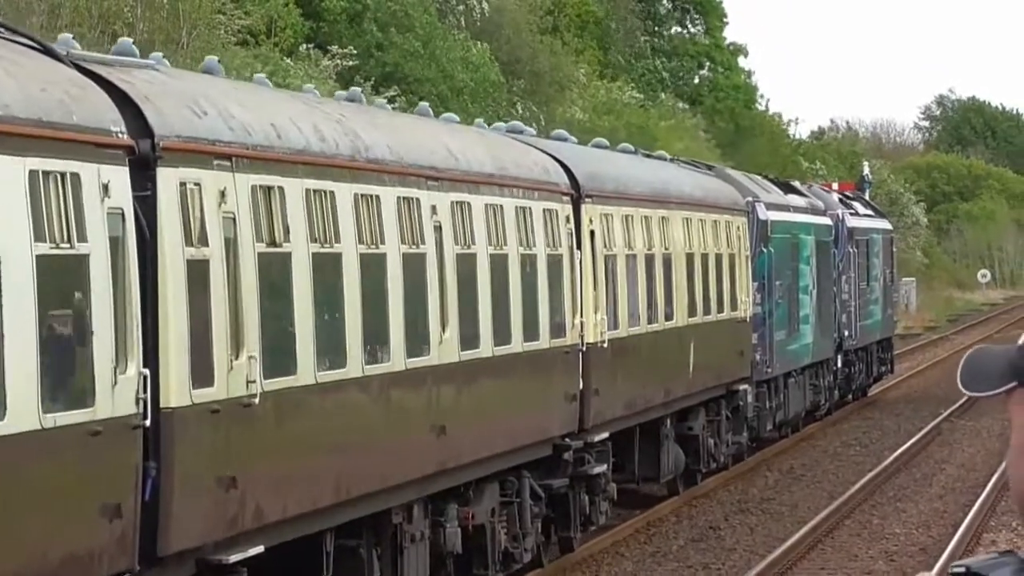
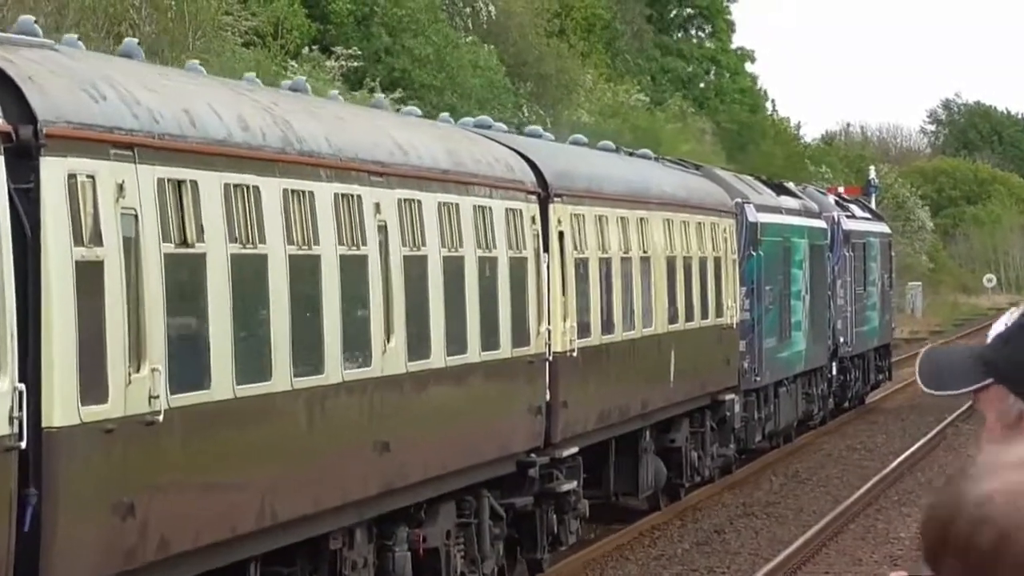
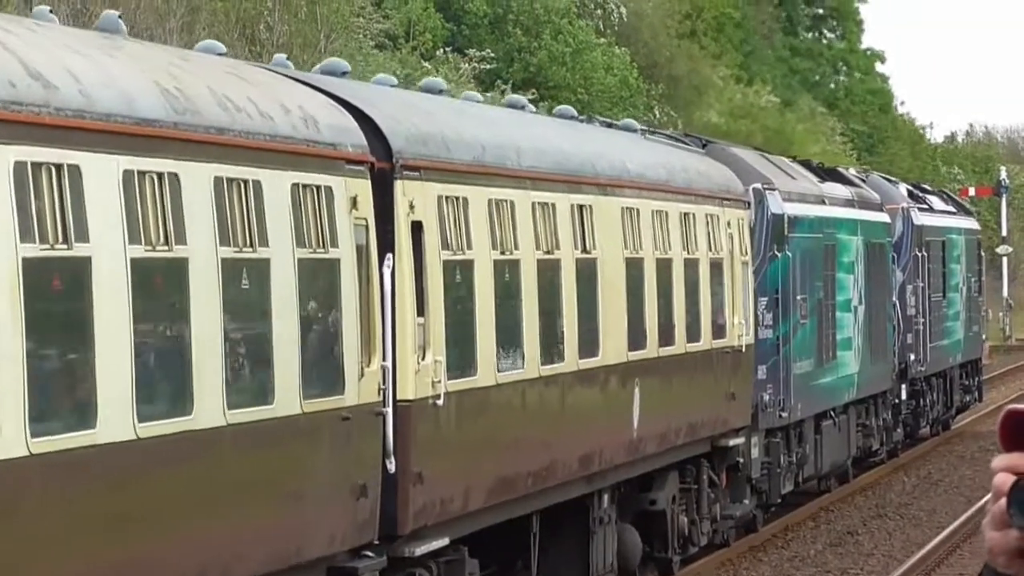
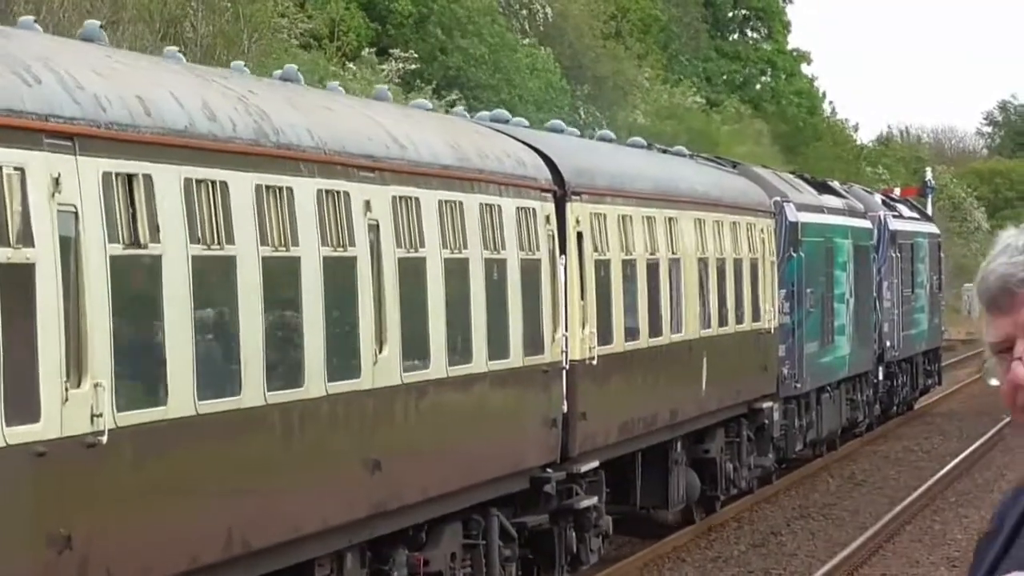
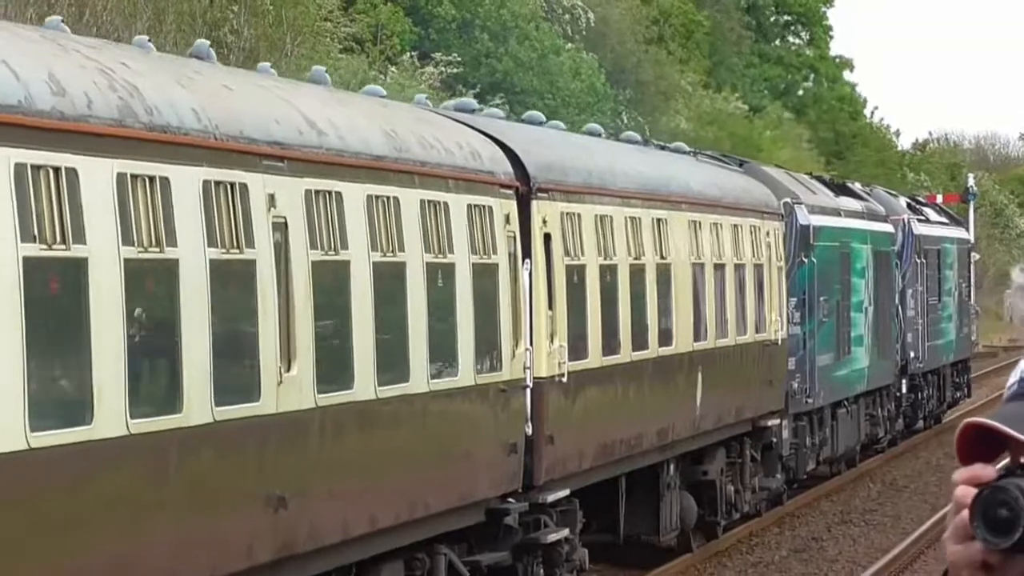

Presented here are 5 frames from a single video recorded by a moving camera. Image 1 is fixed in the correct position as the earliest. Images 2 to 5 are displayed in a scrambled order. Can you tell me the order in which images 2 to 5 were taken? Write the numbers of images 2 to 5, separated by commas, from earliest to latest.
2, 4, 5, 3
